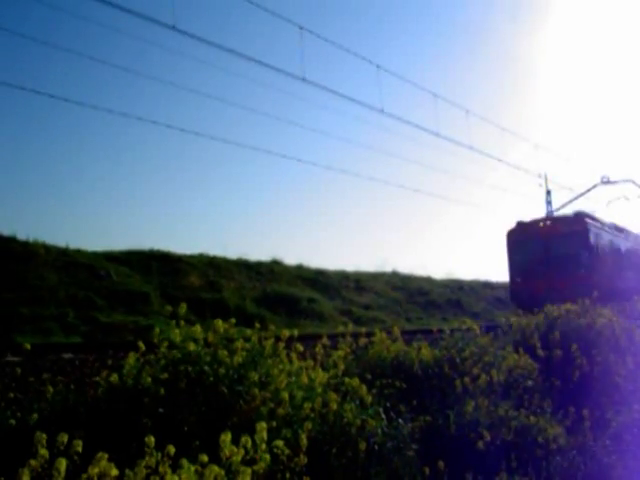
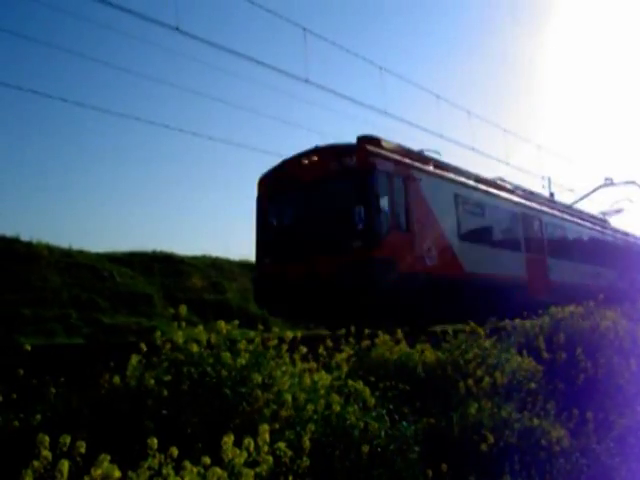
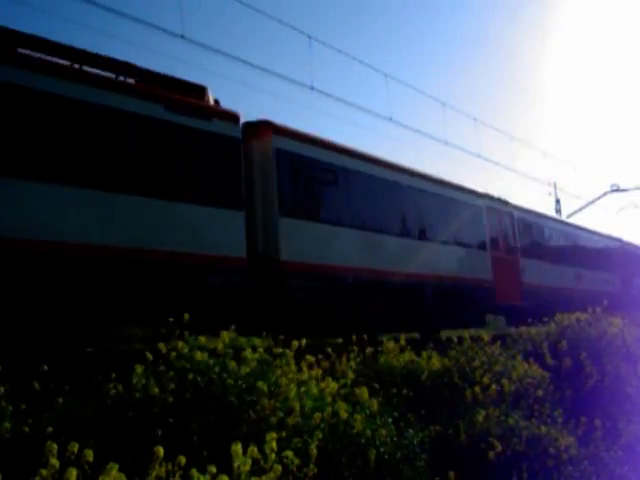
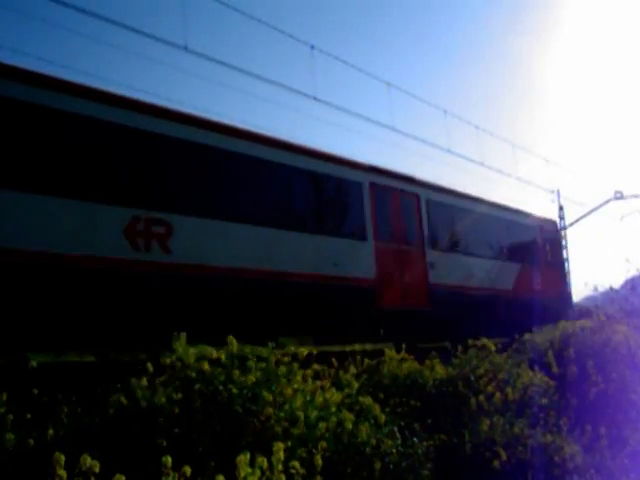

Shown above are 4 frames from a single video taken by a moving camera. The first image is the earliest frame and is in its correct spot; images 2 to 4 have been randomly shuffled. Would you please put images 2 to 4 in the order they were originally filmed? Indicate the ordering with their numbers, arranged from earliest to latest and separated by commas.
2, 3, 4
